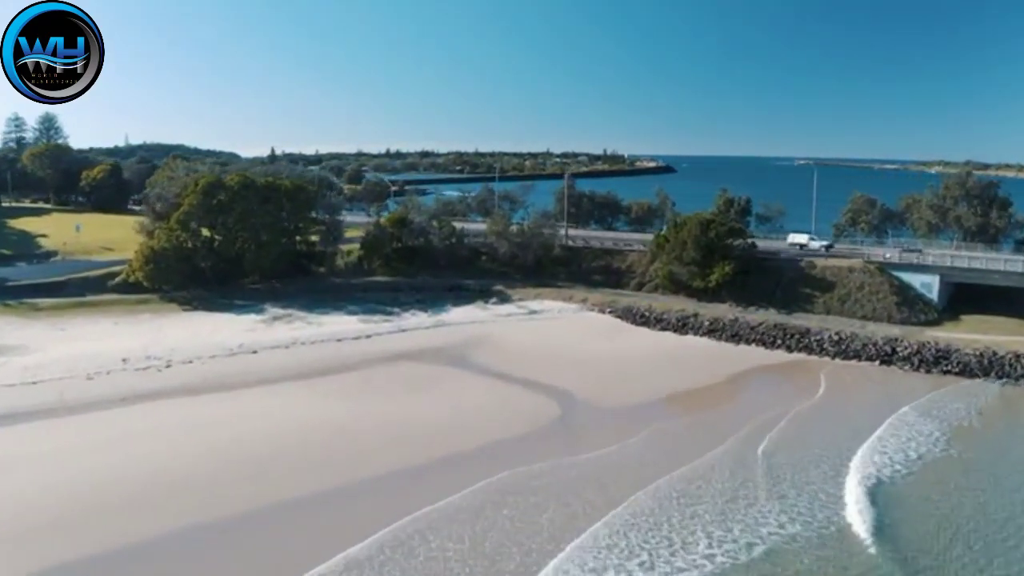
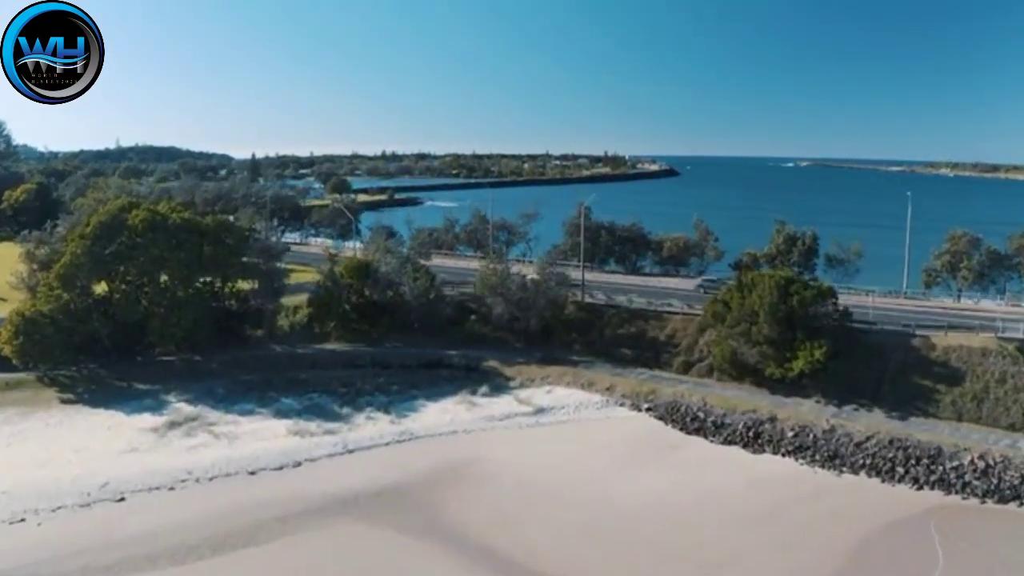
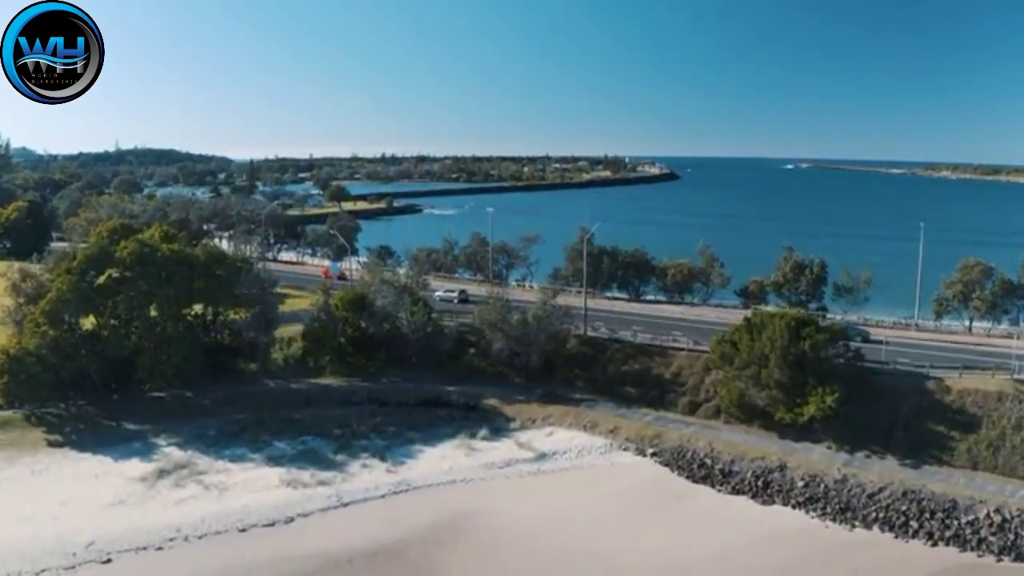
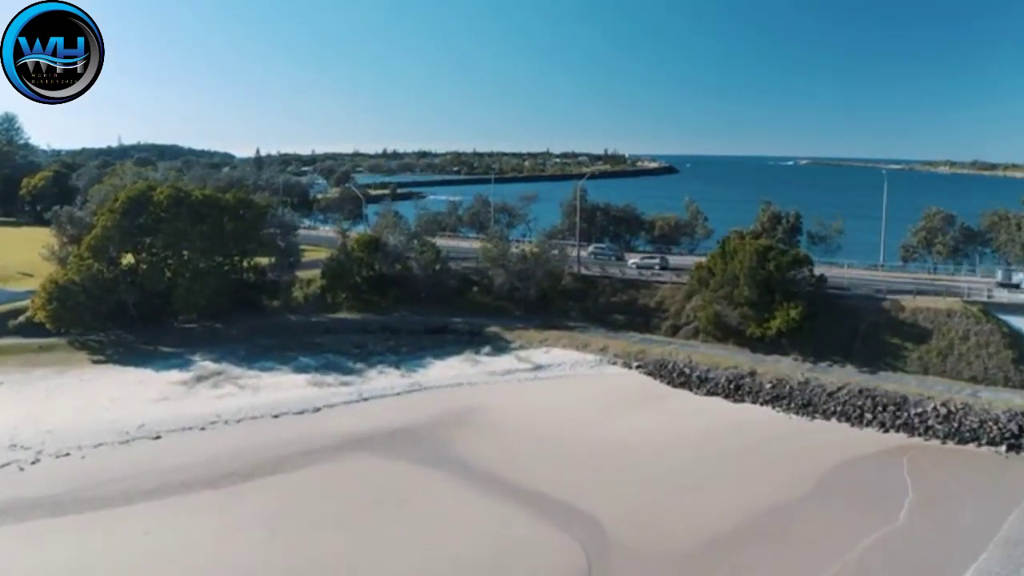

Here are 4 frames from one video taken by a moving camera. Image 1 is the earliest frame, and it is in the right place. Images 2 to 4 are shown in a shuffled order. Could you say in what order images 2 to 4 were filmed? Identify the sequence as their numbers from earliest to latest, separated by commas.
4, 2, 3
